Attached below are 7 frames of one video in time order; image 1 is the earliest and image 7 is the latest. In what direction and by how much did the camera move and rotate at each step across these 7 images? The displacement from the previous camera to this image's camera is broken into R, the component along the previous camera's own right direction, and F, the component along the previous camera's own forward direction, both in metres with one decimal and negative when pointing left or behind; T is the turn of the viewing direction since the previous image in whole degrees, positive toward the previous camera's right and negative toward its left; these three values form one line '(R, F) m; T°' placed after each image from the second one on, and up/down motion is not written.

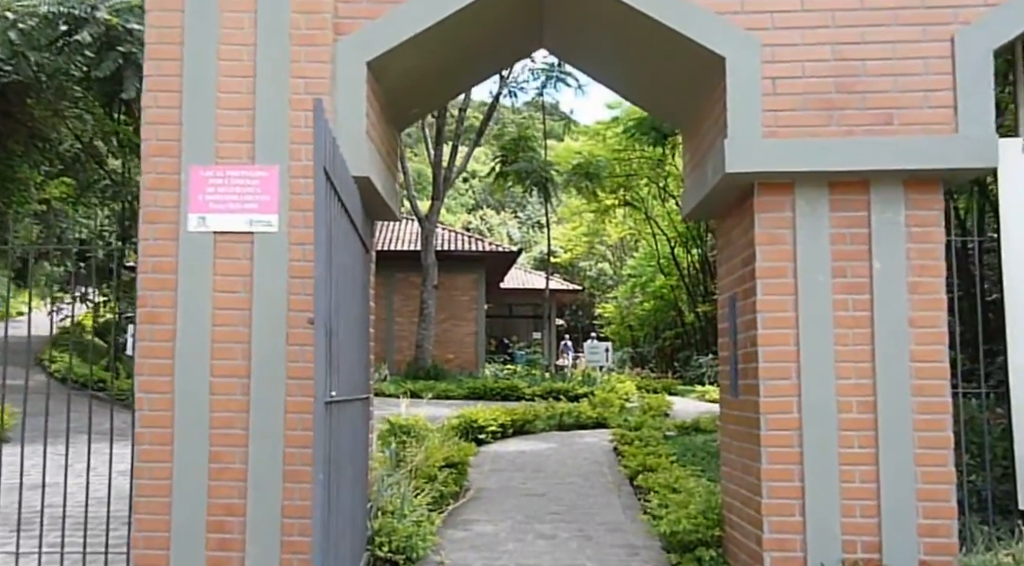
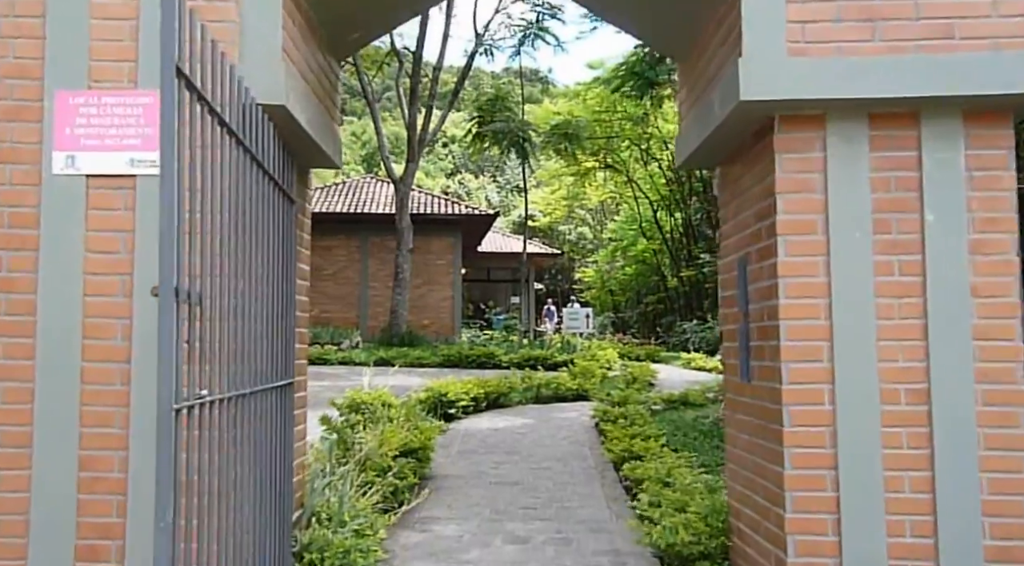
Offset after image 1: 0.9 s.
(+0.1, +0.8) m; +1°
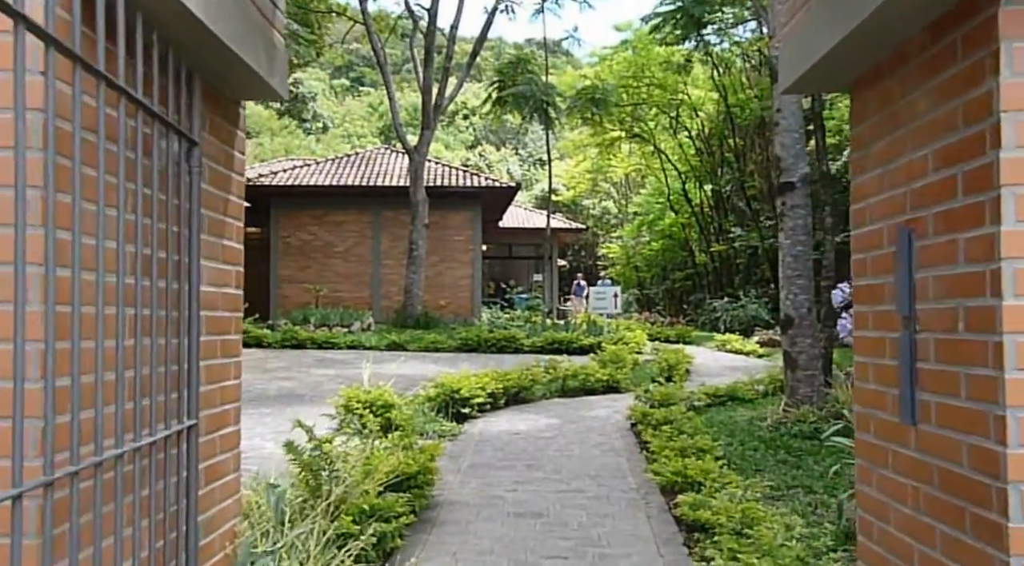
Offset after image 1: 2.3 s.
(0.0, +1.1) m; -2°
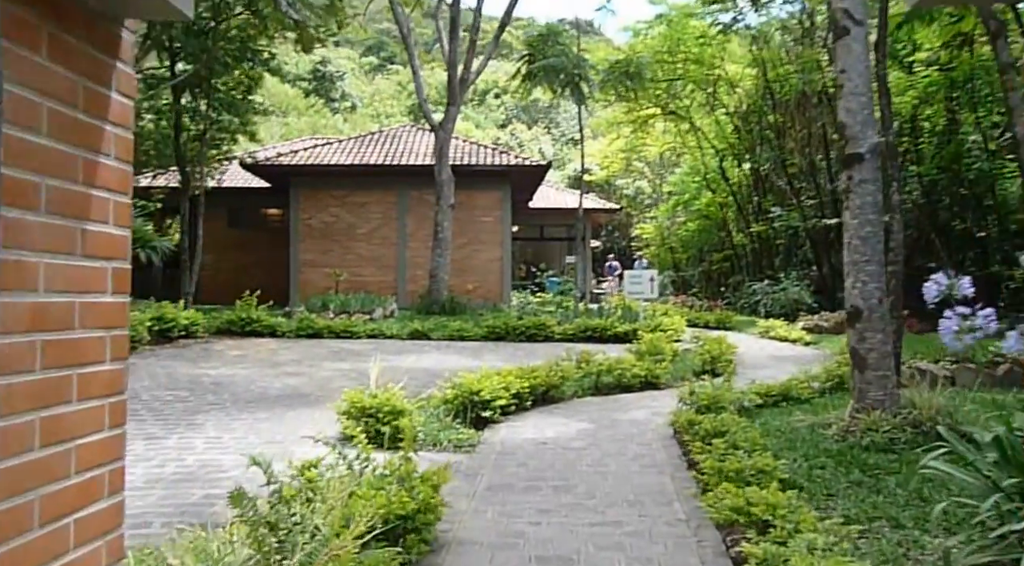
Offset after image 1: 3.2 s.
(+0.1, +0.8) m; -2°
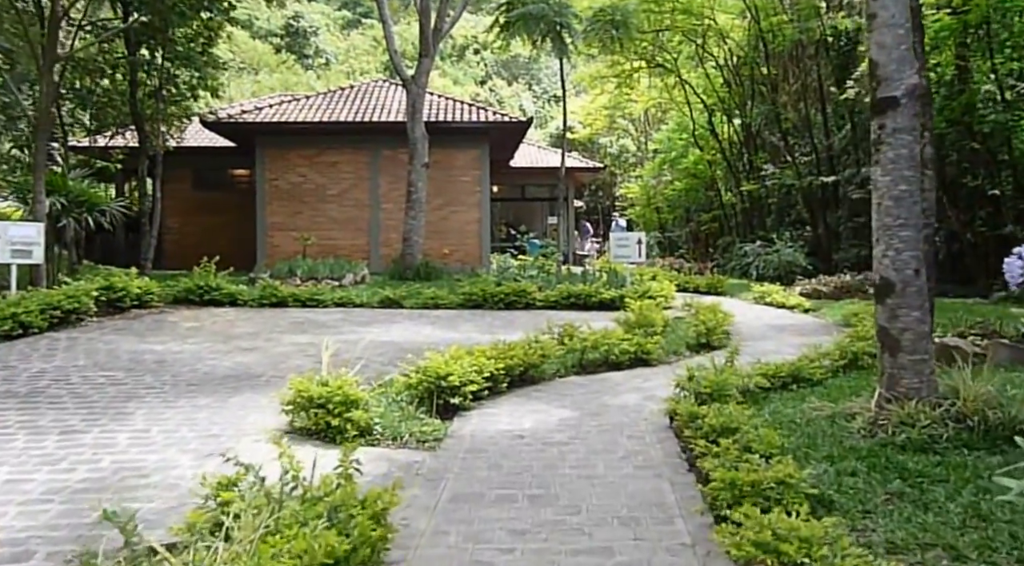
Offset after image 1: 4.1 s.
(+0.1, +0.8) m; +1°
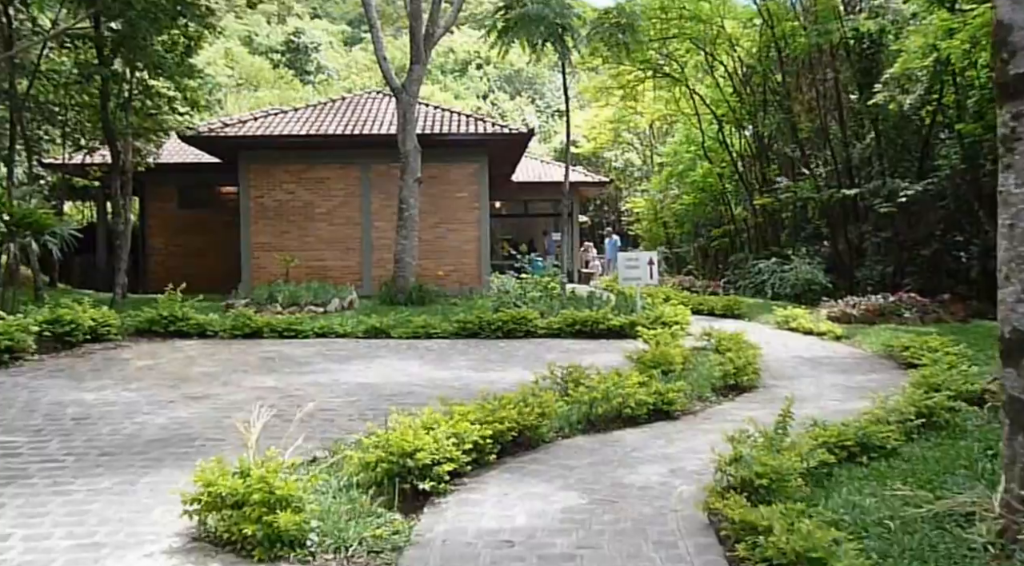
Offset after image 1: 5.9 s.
(+0.1, +1.3) m; 0°
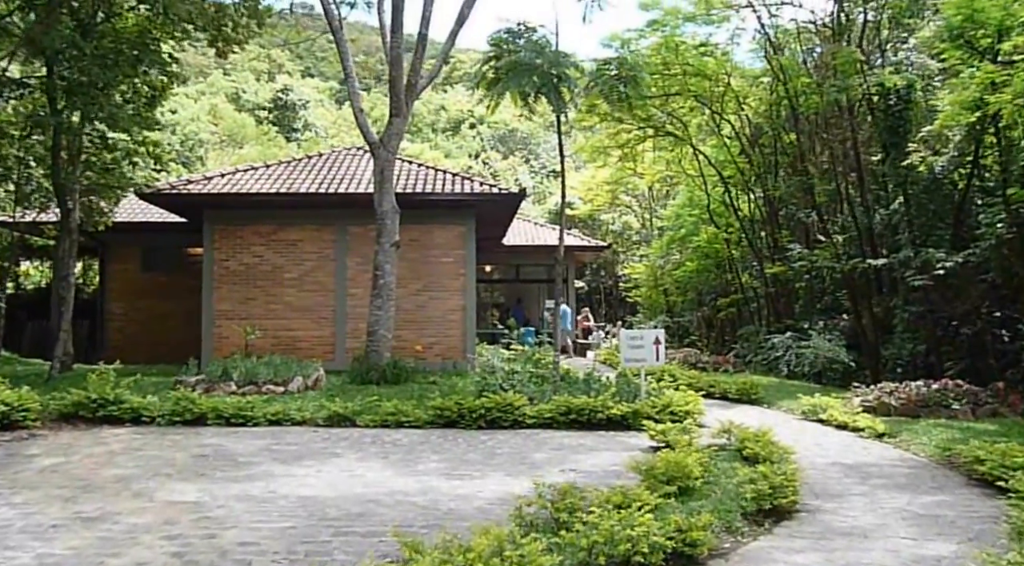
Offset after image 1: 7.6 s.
(+0.1, +1.4) m; 0°
